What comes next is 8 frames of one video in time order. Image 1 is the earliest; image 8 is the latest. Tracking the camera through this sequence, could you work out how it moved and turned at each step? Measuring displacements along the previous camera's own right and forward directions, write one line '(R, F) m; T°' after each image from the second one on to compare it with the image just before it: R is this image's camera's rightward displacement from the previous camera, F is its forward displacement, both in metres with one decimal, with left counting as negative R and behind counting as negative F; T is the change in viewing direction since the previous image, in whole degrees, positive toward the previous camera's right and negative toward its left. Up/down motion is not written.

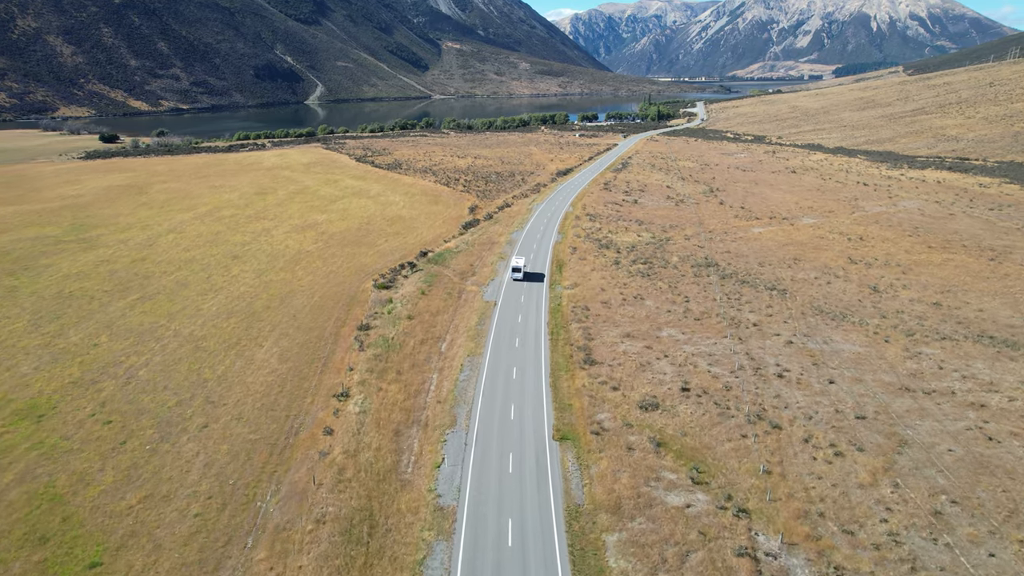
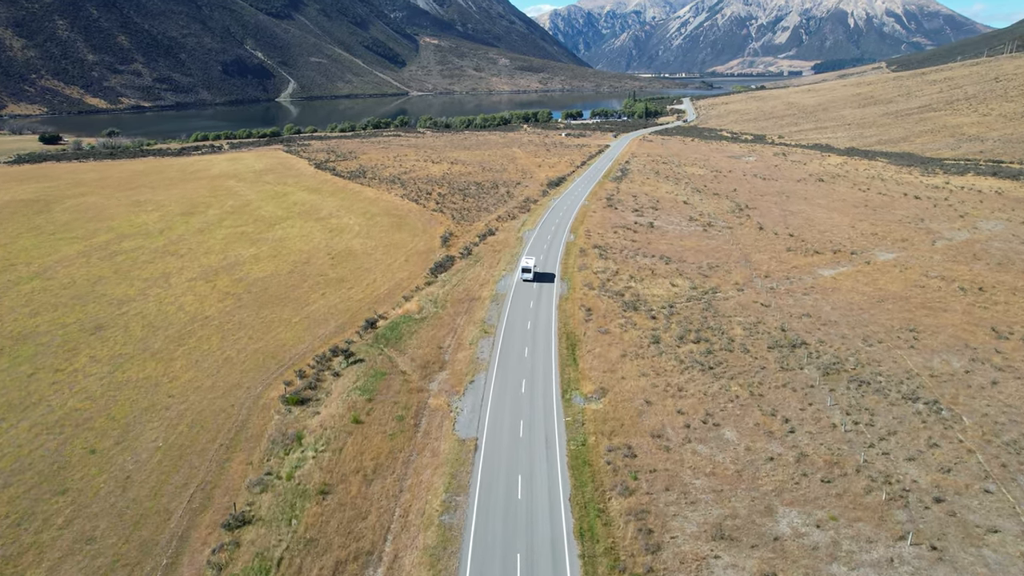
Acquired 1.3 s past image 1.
(-0.4, +17.6) m; +2°
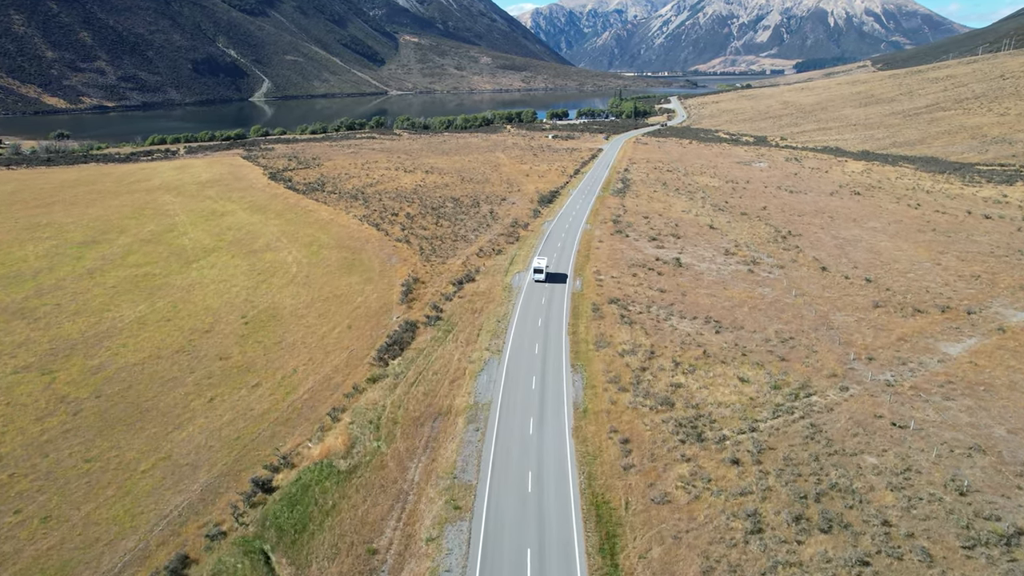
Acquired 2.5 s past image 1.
(-0.1, +16.0) m; +1°
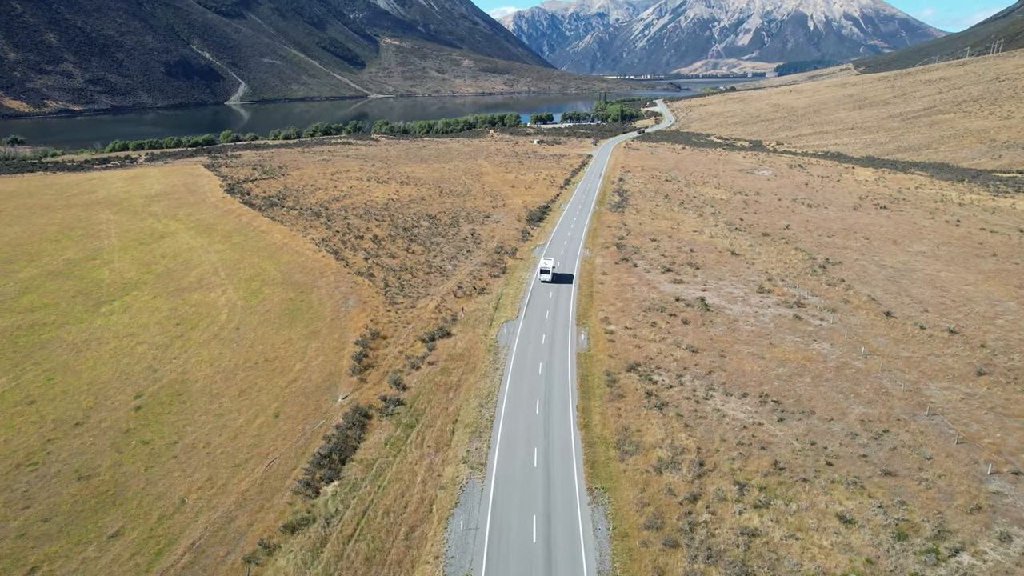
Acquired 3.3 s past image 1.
(-0.1, +10.6) m; +1°
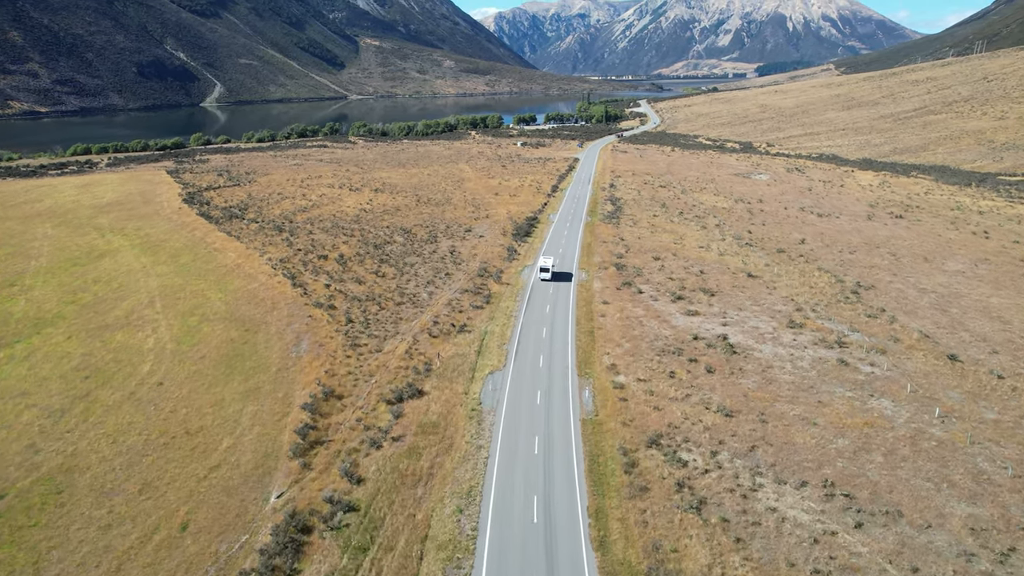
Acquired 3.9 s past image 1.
(-0.1, +7.4) m; +1°
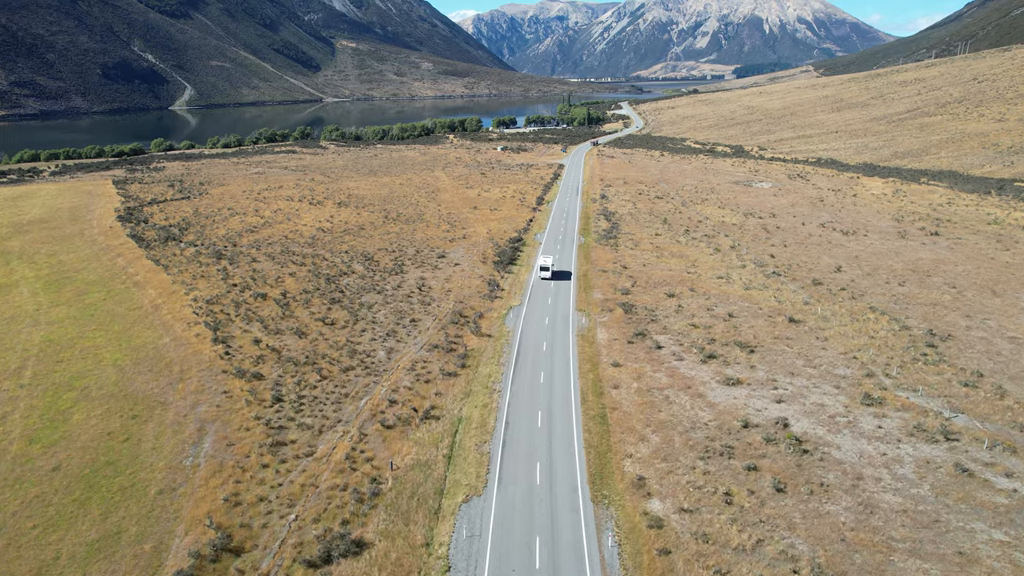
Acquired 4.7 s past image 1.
(-0.1, +10.2) m; +2°
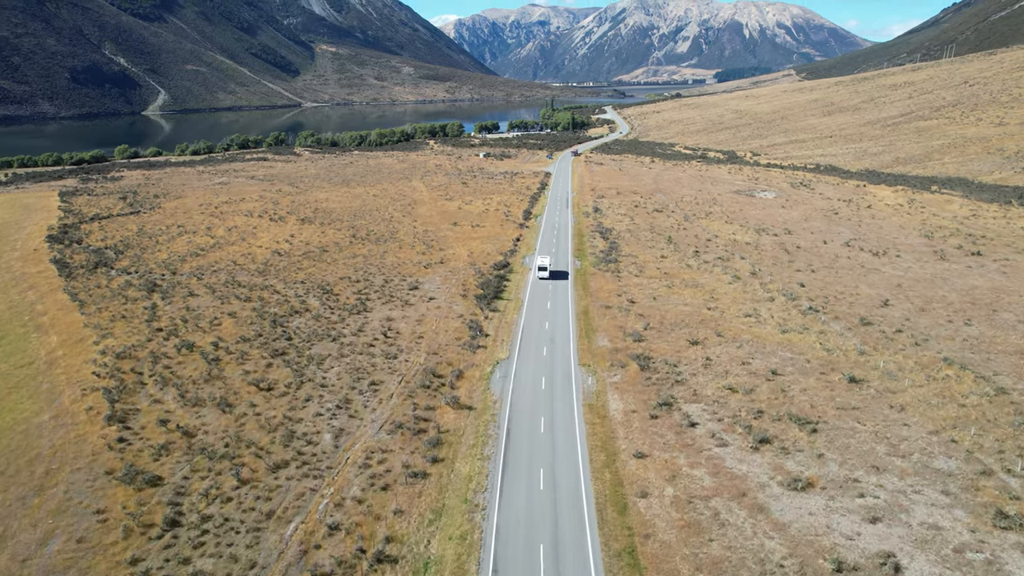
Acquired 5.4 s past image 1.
(-0.1, +8.6) m; +1°
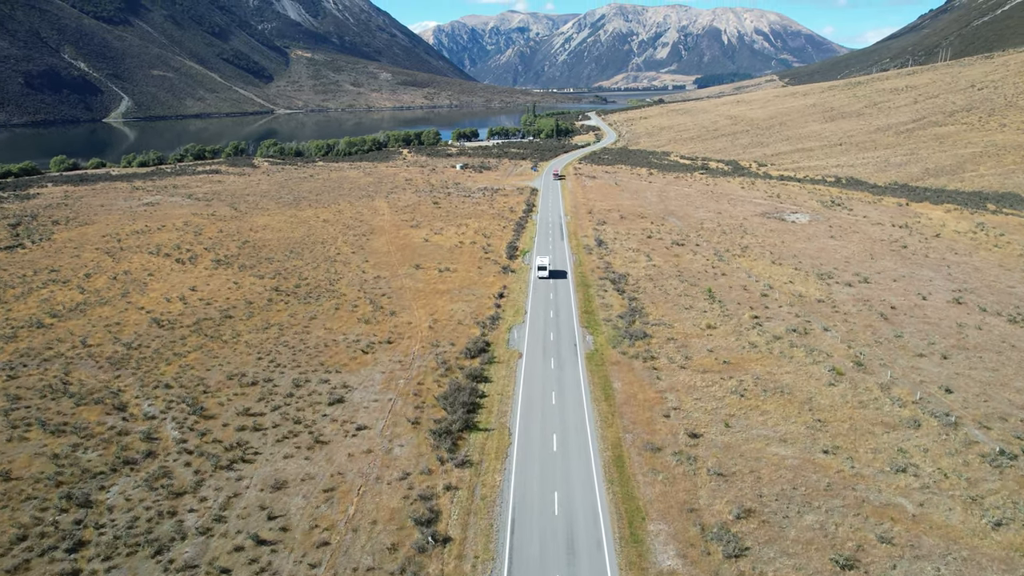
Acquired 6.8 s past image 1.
(+0.1, +18.0) m; +2°
